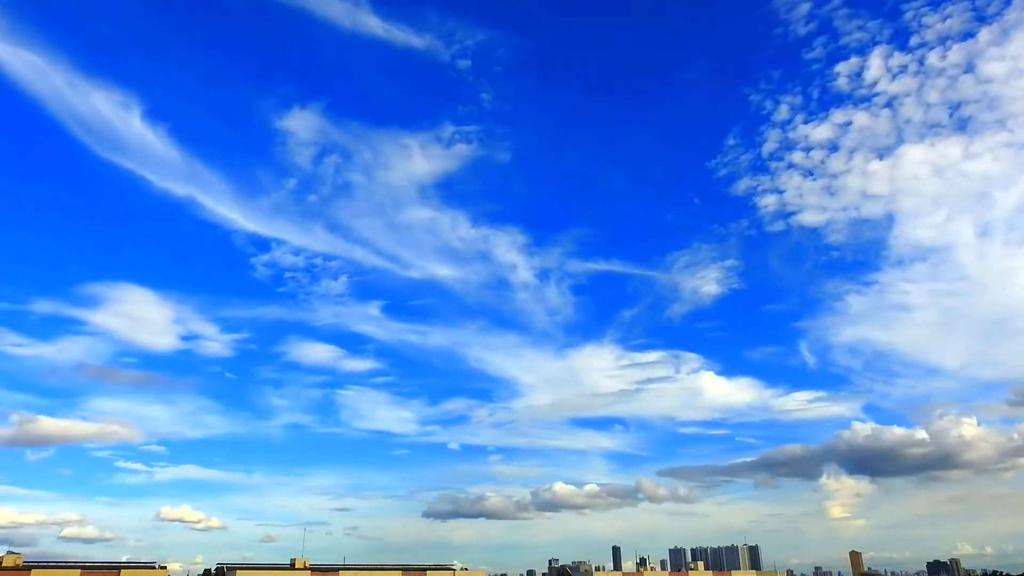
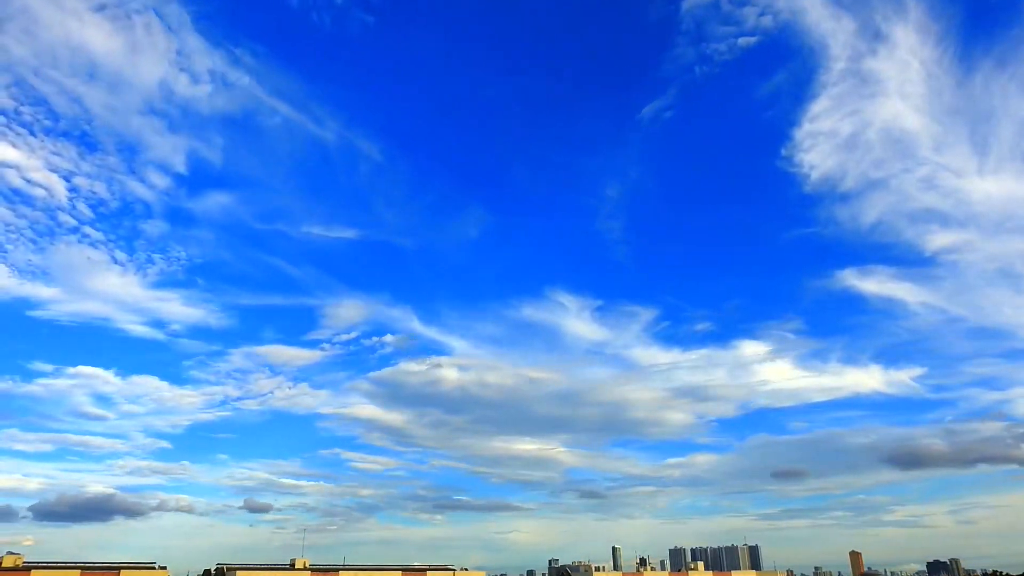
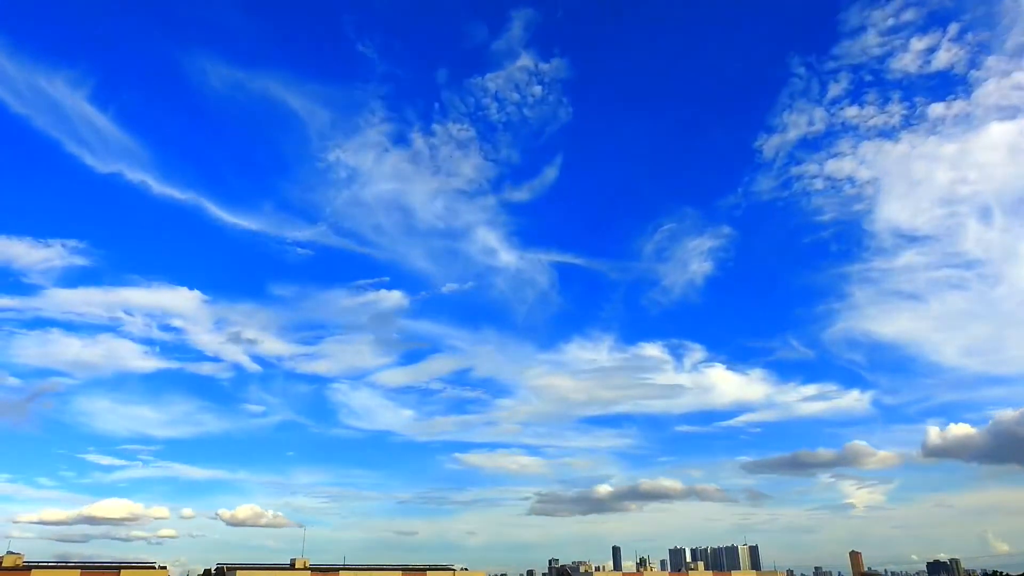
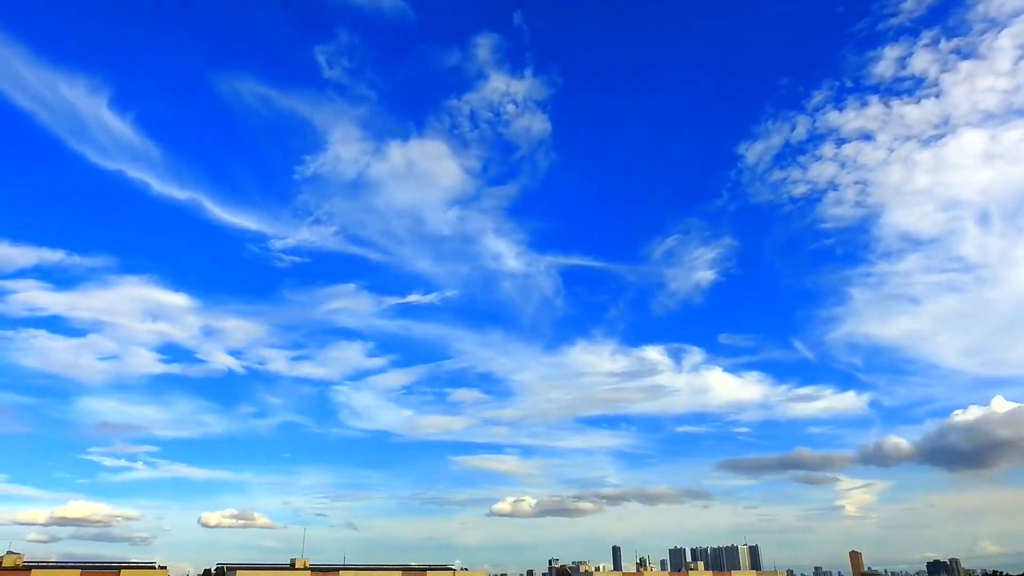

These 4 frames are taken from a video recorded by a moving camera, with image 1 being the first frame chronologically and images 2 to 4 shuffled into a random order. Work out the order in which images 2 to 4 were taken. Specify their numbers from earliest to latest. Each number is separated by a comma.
4, 3, 2
